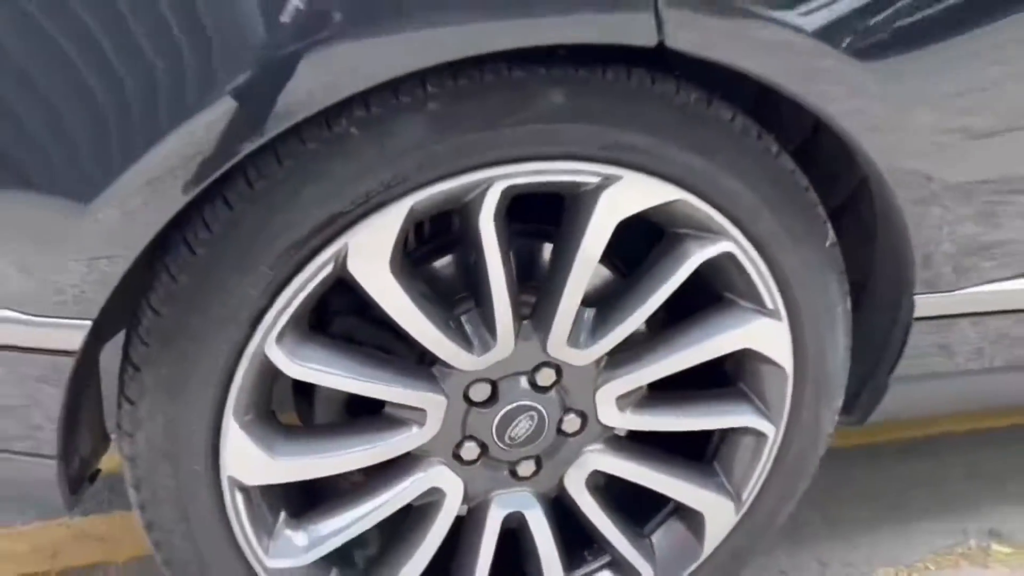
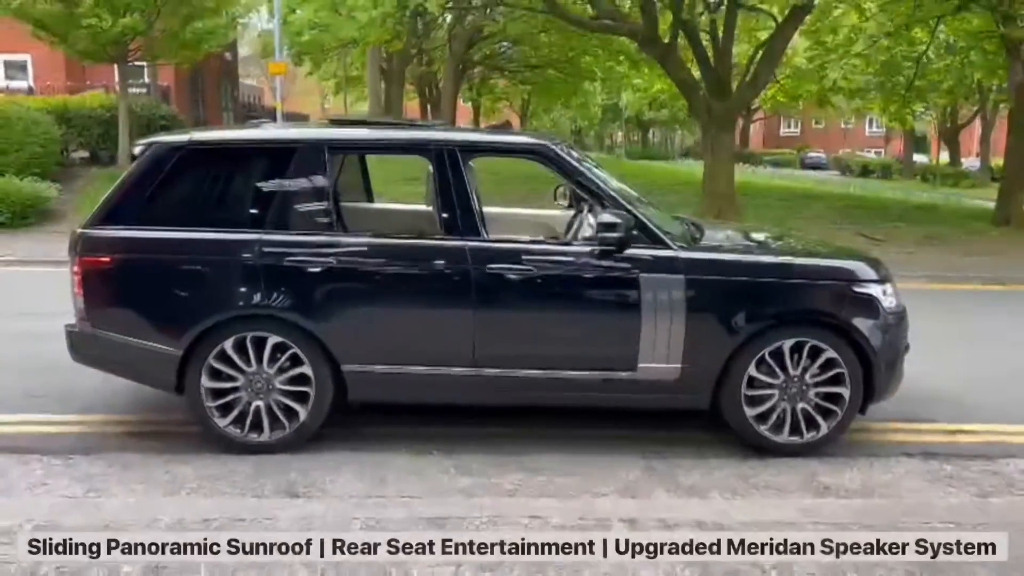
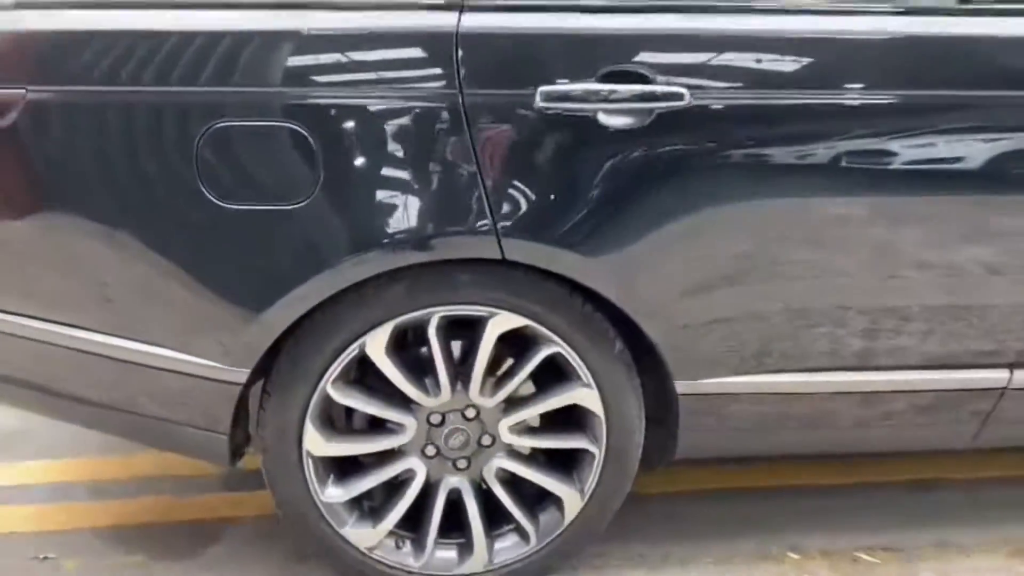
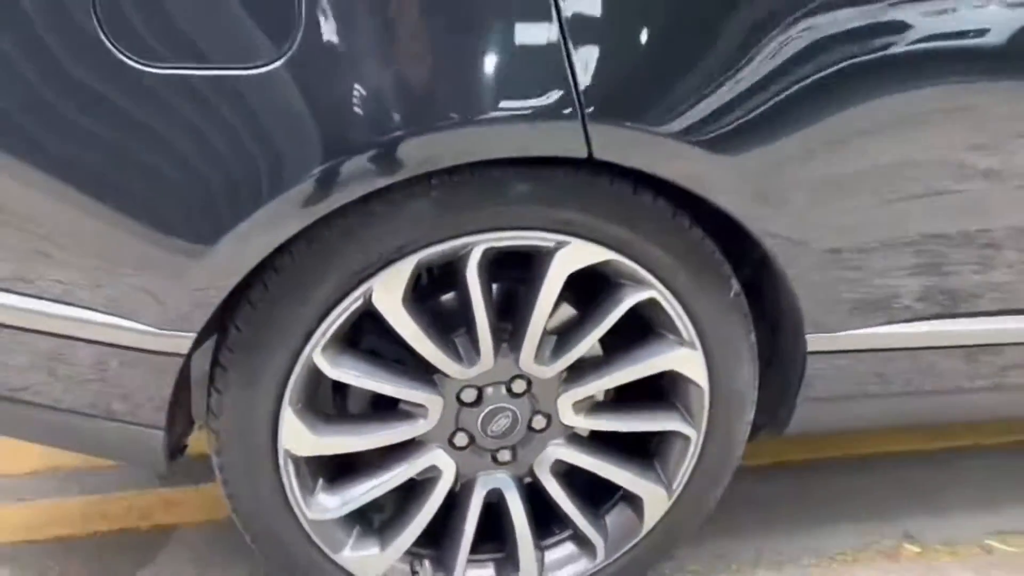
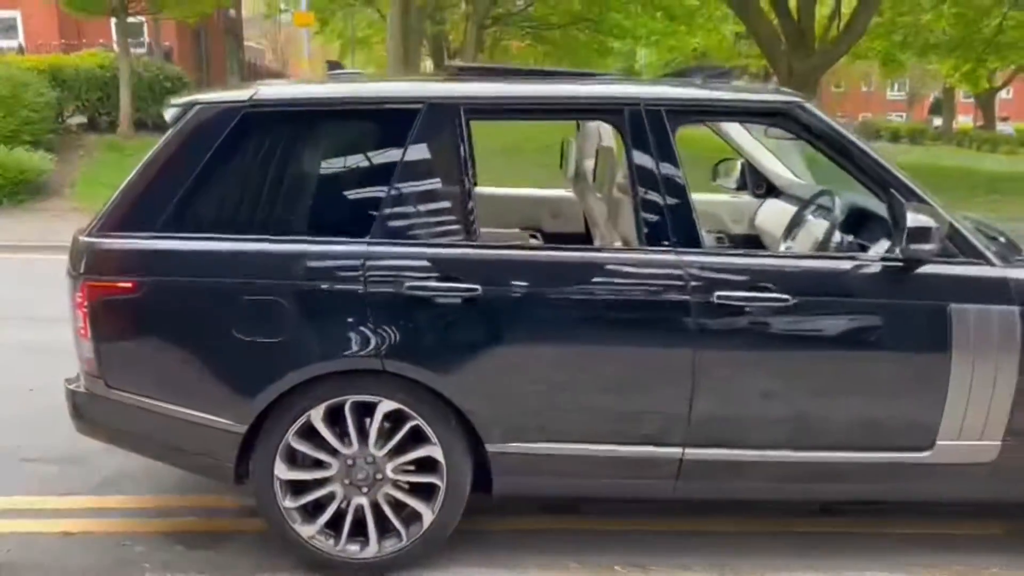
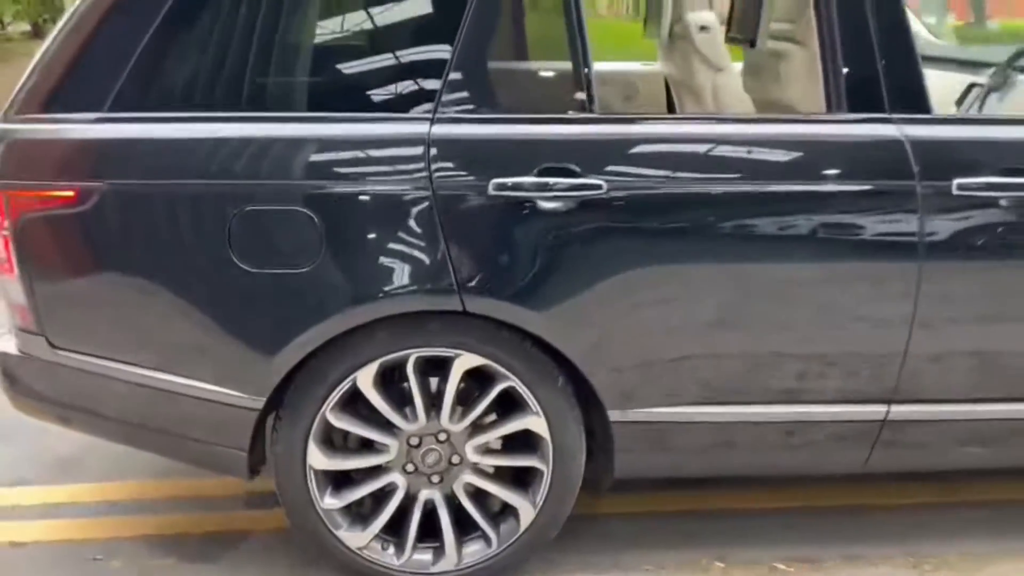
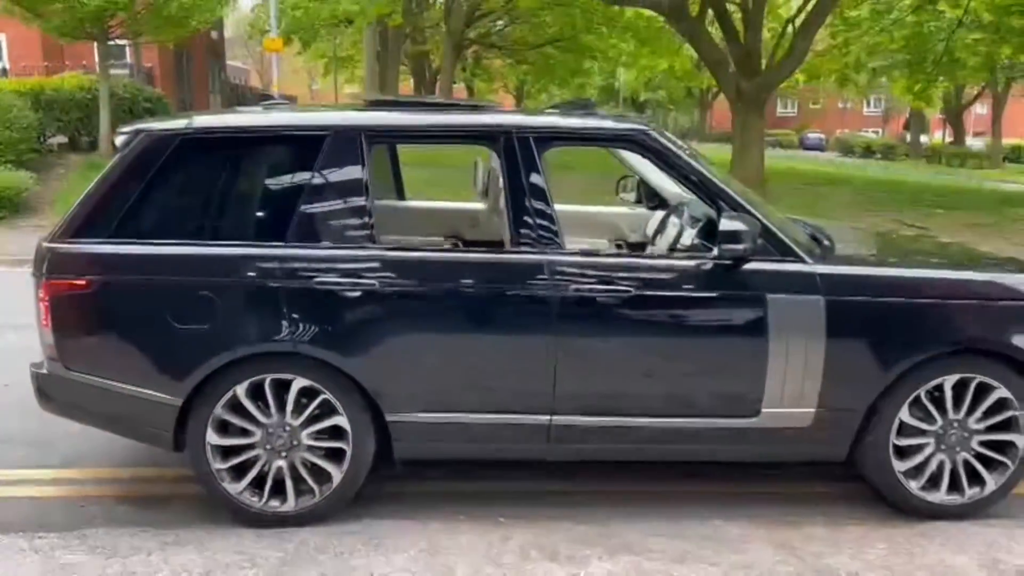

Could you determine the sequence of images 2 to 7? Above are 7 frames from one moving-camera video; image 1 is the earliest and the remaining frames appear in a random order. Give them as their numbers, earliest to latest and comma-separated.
4, 3, 6, 5, 7, 2
